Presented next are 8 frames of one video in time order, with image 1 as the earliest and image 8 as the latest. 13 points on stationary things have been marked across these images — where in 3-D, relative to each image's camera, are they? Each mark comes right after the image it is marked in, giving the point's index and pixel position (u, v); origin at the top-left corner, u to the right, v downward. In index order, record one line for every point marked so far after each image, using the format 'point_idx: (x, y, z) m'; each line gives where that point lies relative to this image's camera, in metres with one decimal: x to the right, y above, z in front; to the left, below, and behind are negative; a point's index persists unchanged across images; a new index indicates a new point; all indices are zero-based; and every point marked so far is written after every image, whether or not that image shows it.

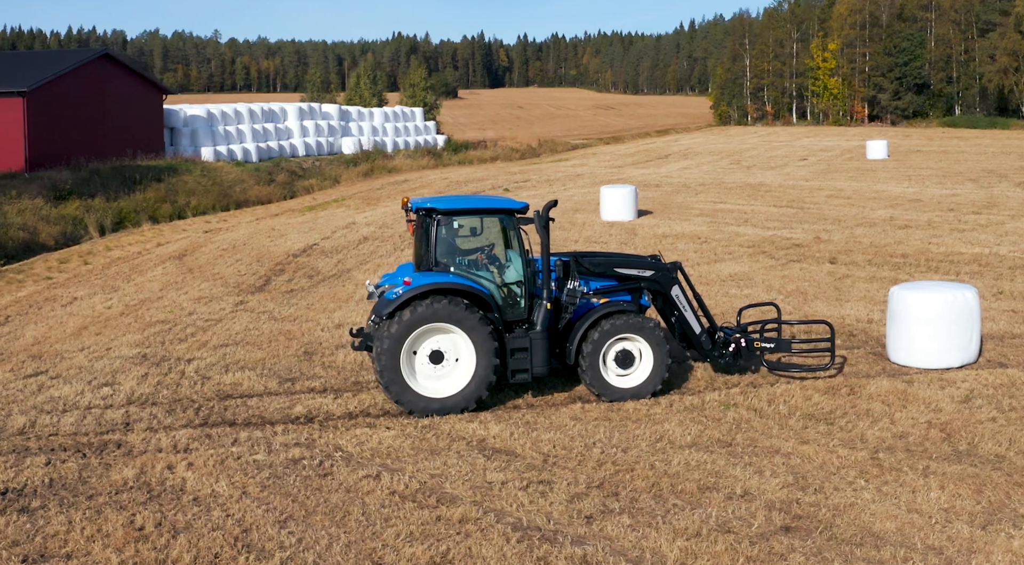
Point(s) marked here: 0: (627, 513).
0: (+0.7, -1.4, +5.7) m
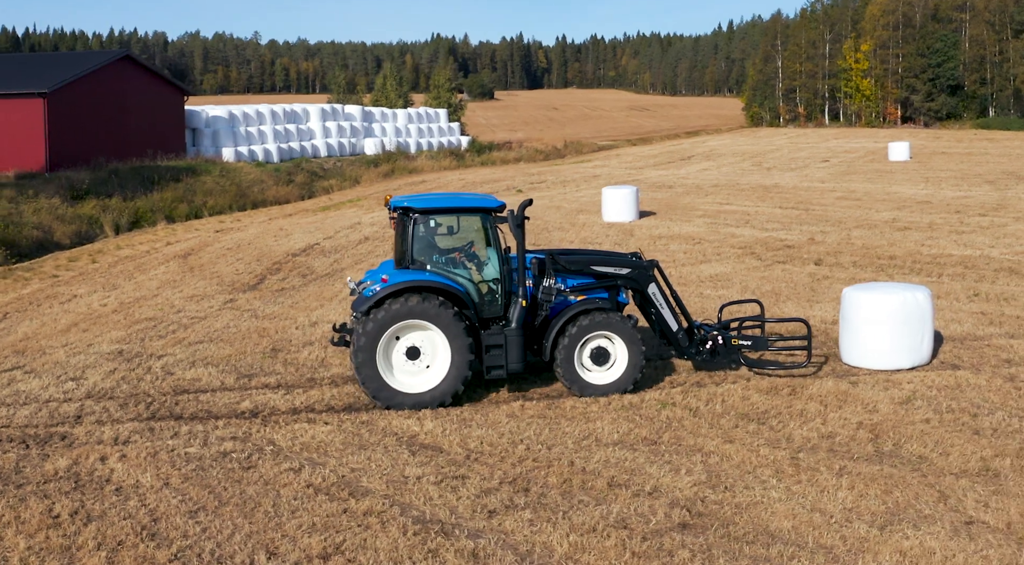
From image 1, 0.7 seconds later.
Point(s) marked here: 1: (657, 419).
0: (+0.1, -1.4, +5.7) m
1: (+1.2, -1.1, +7.4) m
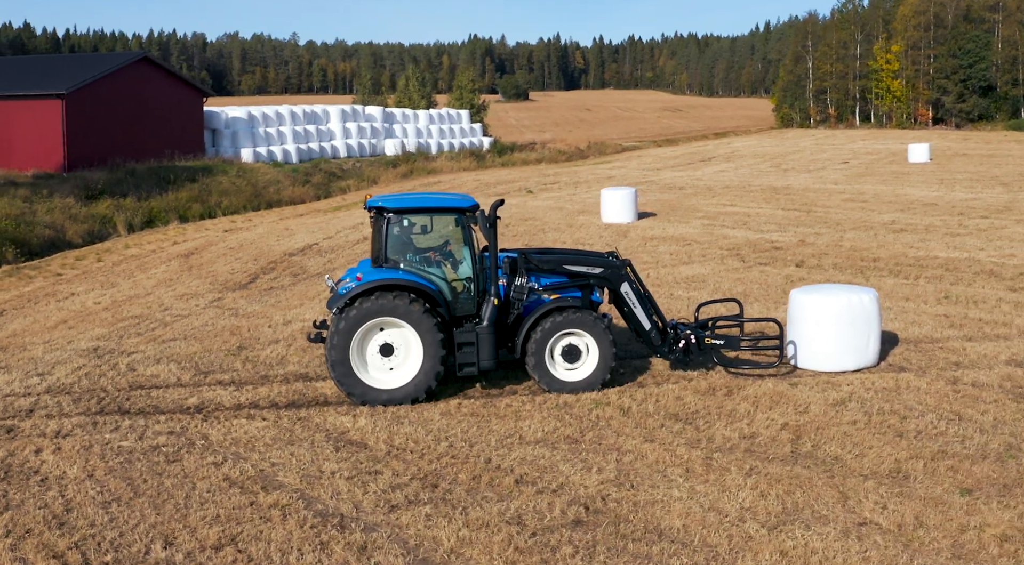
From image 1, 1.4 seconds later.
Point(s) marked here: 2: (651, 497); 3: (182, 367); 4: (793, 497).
0: (-0.5, -1.4, +5.8) m
1: (+0.6, -1.1, +7.4) m
2: (+0.9, -1.4, +5.8) m
3: (-3.6, -0.9, +10.1) m
4: (+1.7, -1.3, +5.8) m
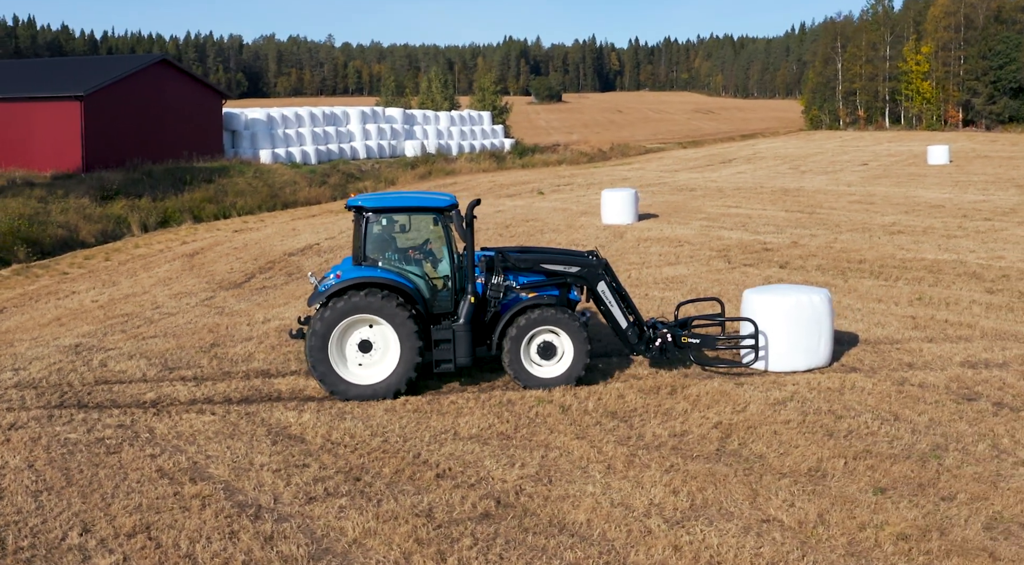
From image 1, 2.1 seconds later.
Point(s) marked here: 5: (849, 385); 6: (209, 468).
0: (-1.0, -1.4, +5.9) m
1: (+0.1, -1.1, +7.5) m
2: (+0.3, -1.3, +5.9) m
3: (-4.0, -0.9, +10.3) m
4: (+1.2, -1.3, +5.8) m
5: (+3.0, -0.9, +8.1) m
6: (-2.1, -1.3, +6.5) m
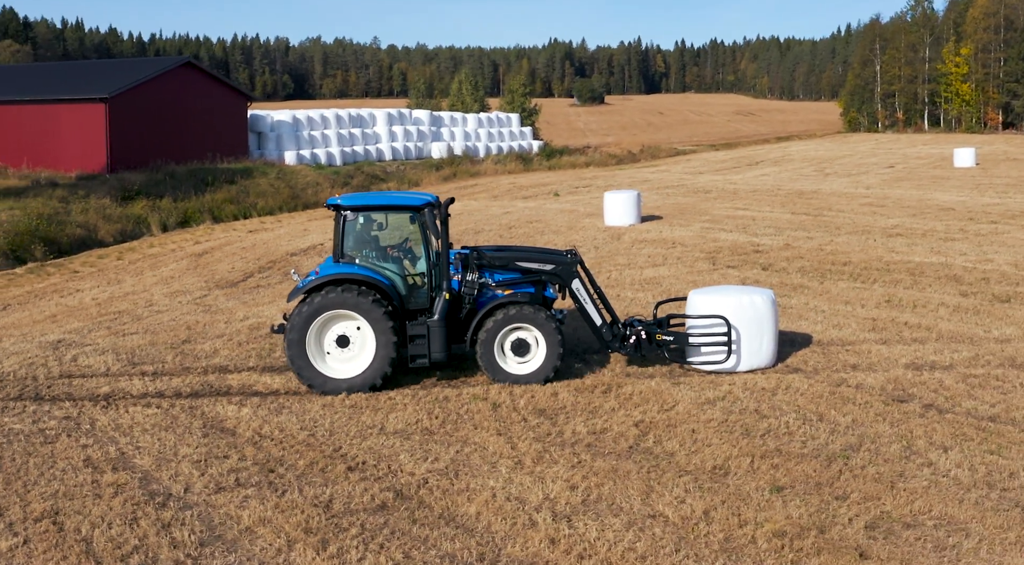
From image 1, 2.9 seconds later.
0: (-1.7, -1.3, +6.1) m
1: (-0.5, -1.1, +7.7) m
2: (-0.3, -1.3, +6.0) m
3: (-4.5, -0.9, +10.5) m
4: (+0.6, -1.3, +5.9) m
5: (+2.4, -0.9, +8.1) m
6: (-2.7, -1.3, +6.7) m
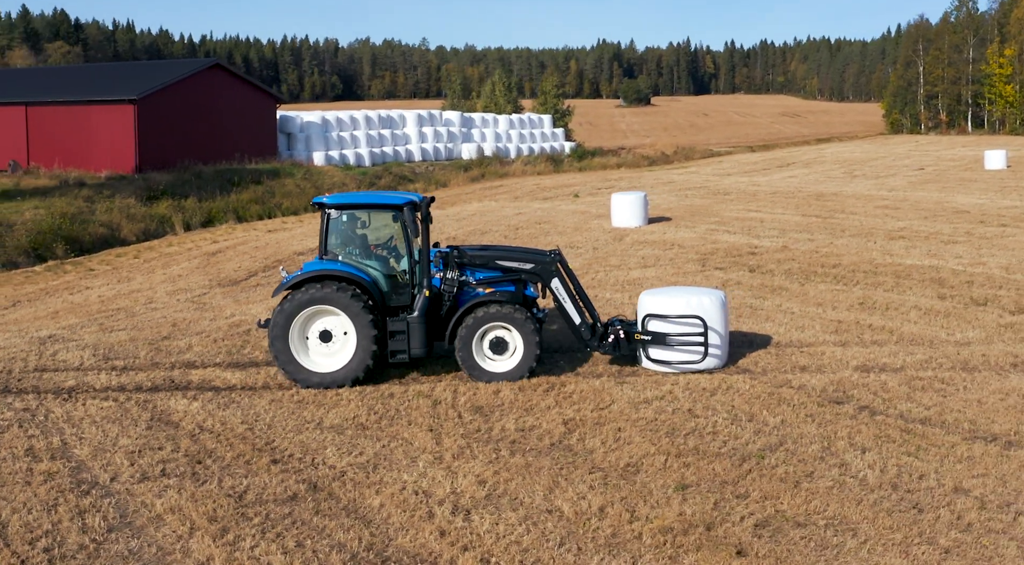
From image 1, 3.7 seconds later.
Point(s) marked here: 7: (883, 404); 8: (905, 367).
0: (-2.2, -1.3, +6.3) m
1: (-1.0, -1.1, +7.8) m
2: (-0.9, -1.3, +6.2) m
3: (-4.9, -0.8, +10.9) m
4: (0.0, -1.3, +6.0) m
5: (+1.9, -0.9, +8.2) m
6: (-3.3, -1.3, +6.9) m
7: (+3.0, -1.0, +7.6) m
8: (+3.7, -0.8, +8.7) m
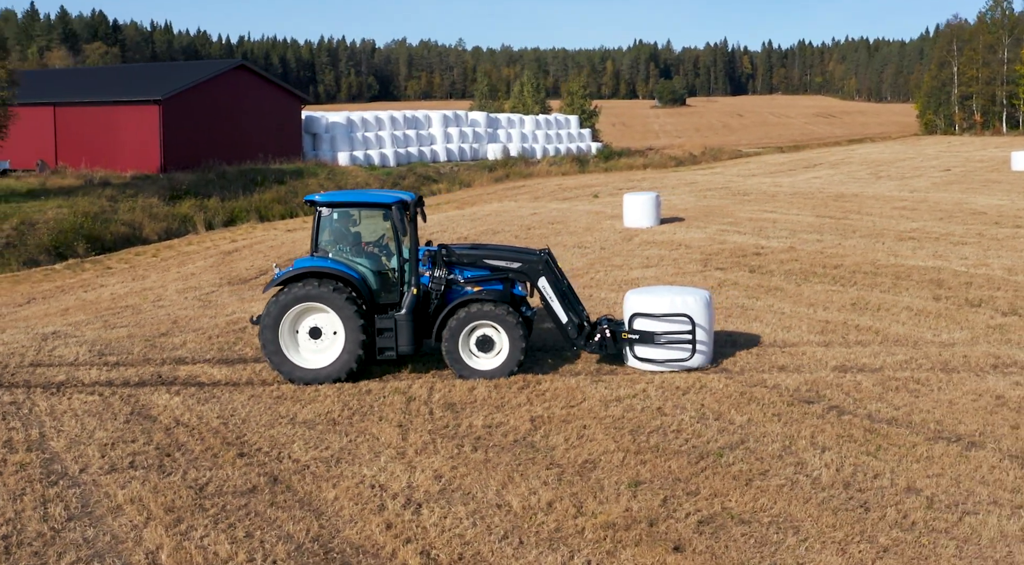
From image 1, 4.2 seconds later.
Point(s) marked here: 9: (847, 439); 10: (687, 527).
0: (-2.5, -1.3, +6.5) m
1: (-1.2, -1.0, +7.9) m
2: (-1.2, -1.3, +6.3) m
3: (-5.0, -0.8, +11.1) m
4: (-0.3, -1.3, +6.1) m
5: (+1.7, -0.9, +8.2) m
6: (-3.6, -1.2, +7.1) m
7: (+2.8, -1.0, +7.6) m
8: (+3.5, -0.8, +8.7) m
9: (+2.4, -1.1, +6.7) m
10: (+1.0, -1.4, +5.3) m
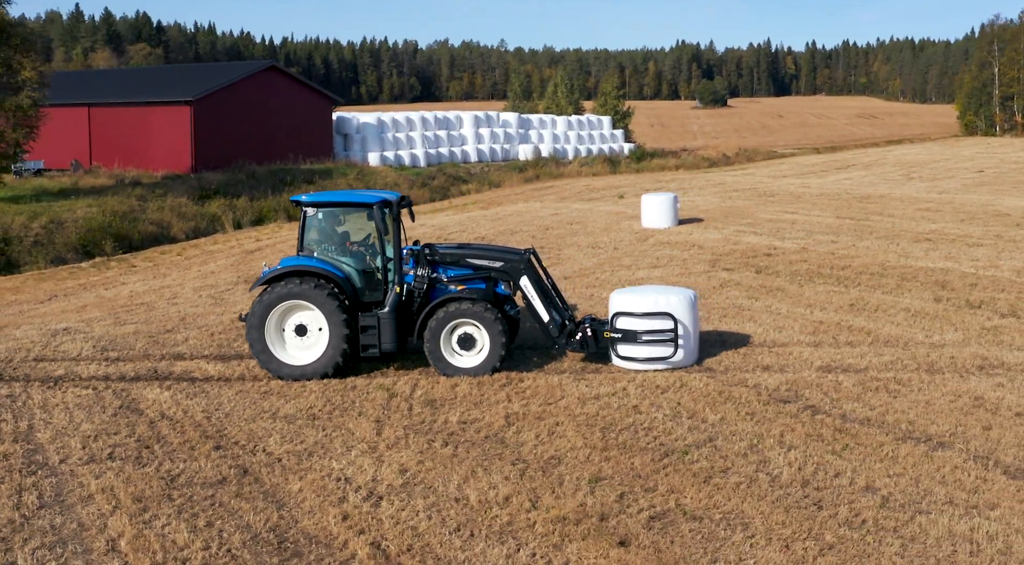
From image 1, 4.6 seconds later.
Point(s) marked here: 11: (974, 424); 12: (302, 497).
0: (-2.8, -1.3, +6.7) m
1: (-1.4, -1.0, +8.1) m
2: (-1.4, -1.3, +6.4) m
3: (-5.1, -0.8, +11.4) m
4: (-0.6, -1.3, +6.2) m
5: (+1.5, -0.9, +8.3) m
6: (-3.8, -1.2, +7.4) m
7: (+2.6, -1.0, +7.6) m
8: (+3.3, -0.8, +8.6) m
9: (+2.2, -1.1, +6.8) m
10: (+0.7, -1.4, +5.4) m
11: (+3.5, -1.1, +6.9) m
12: (-1.3, -1.4, +5.9) m
